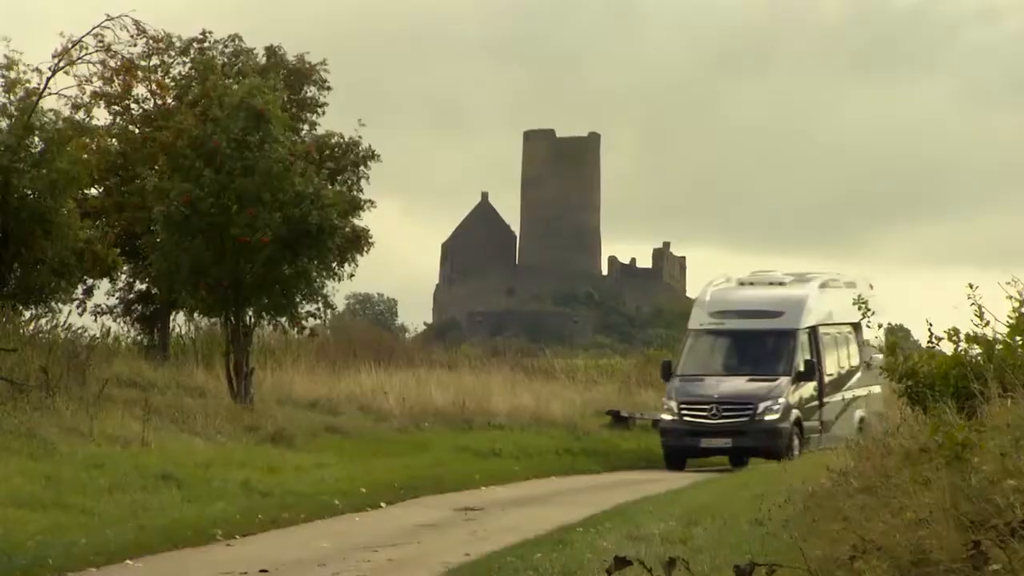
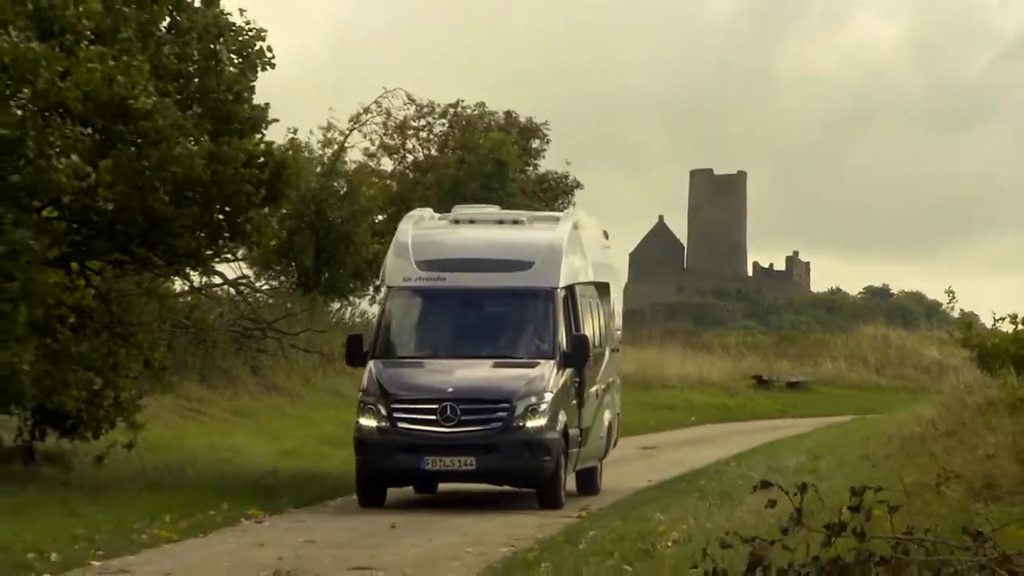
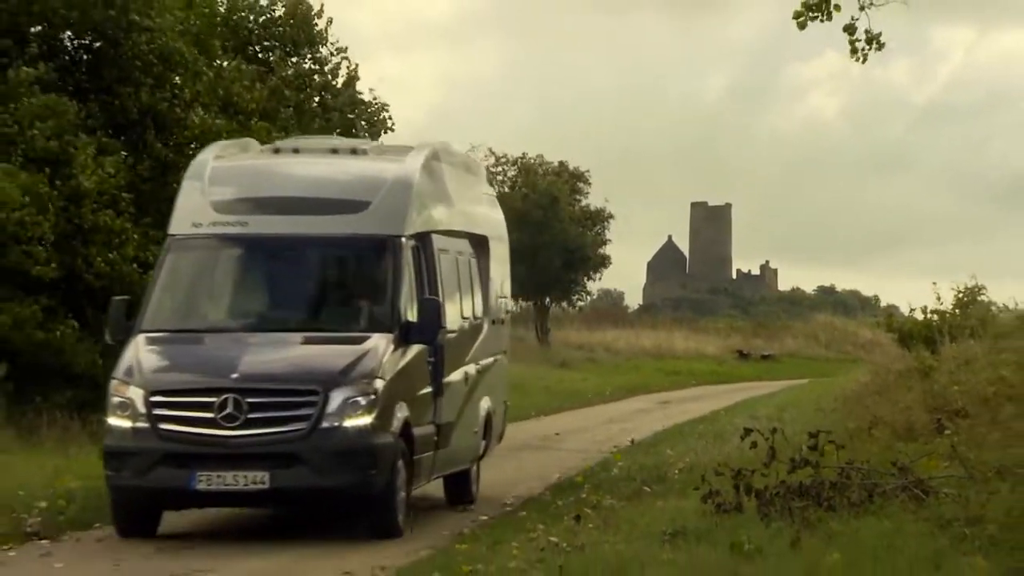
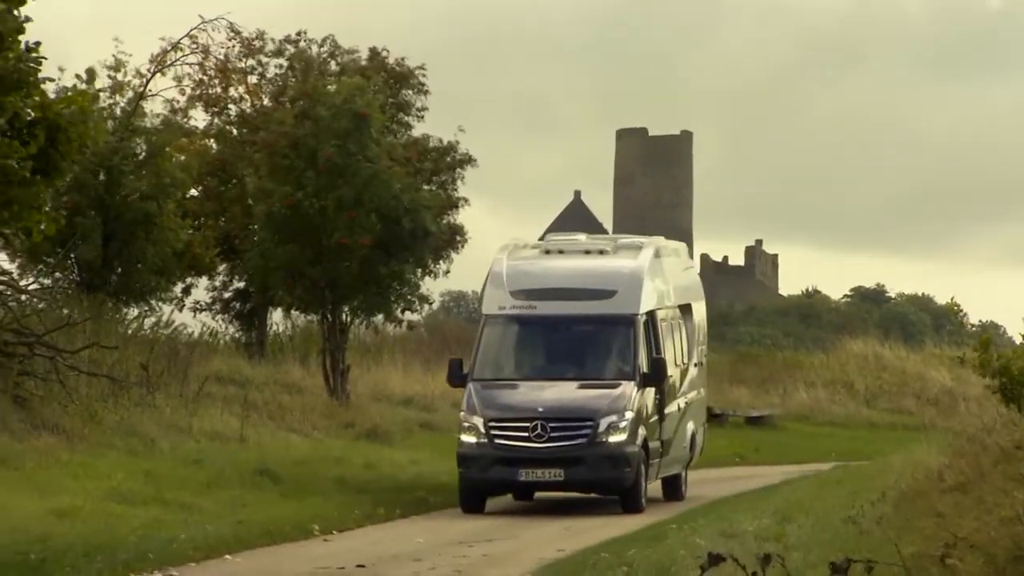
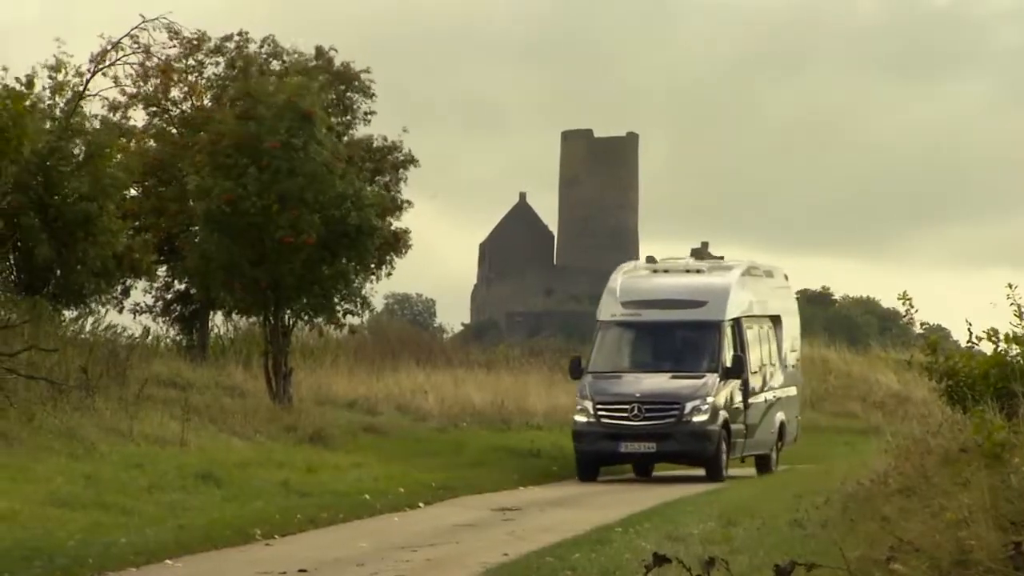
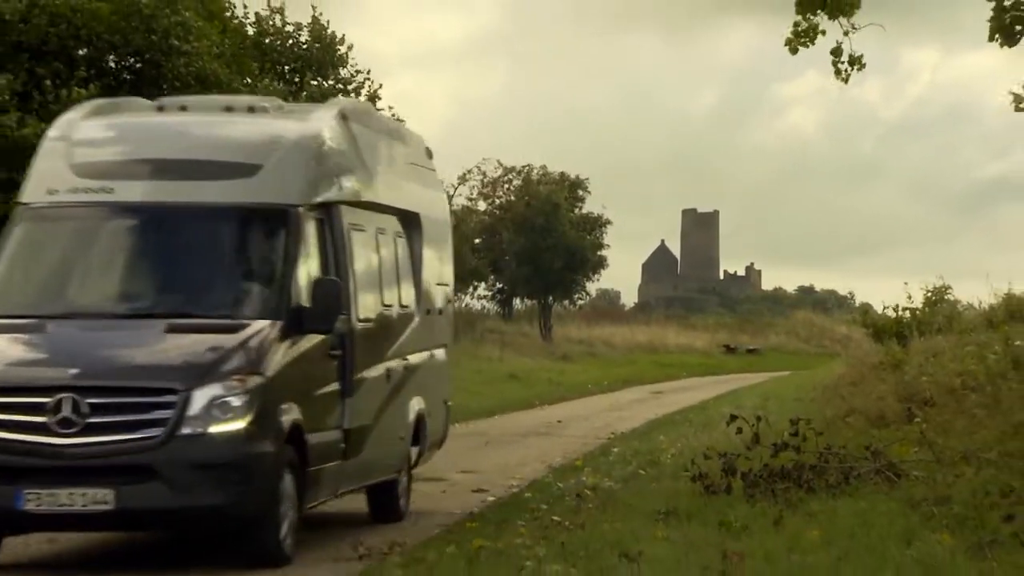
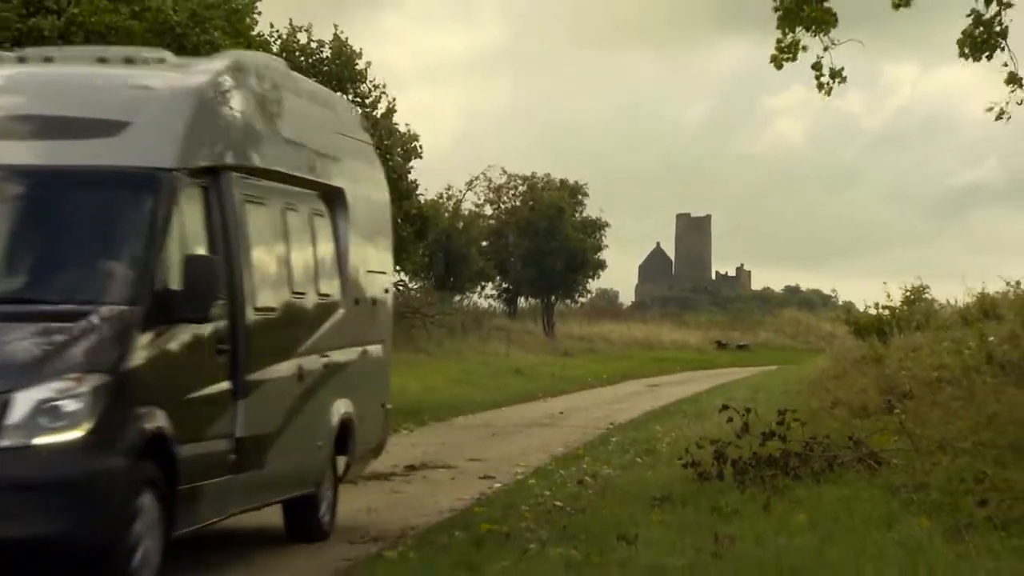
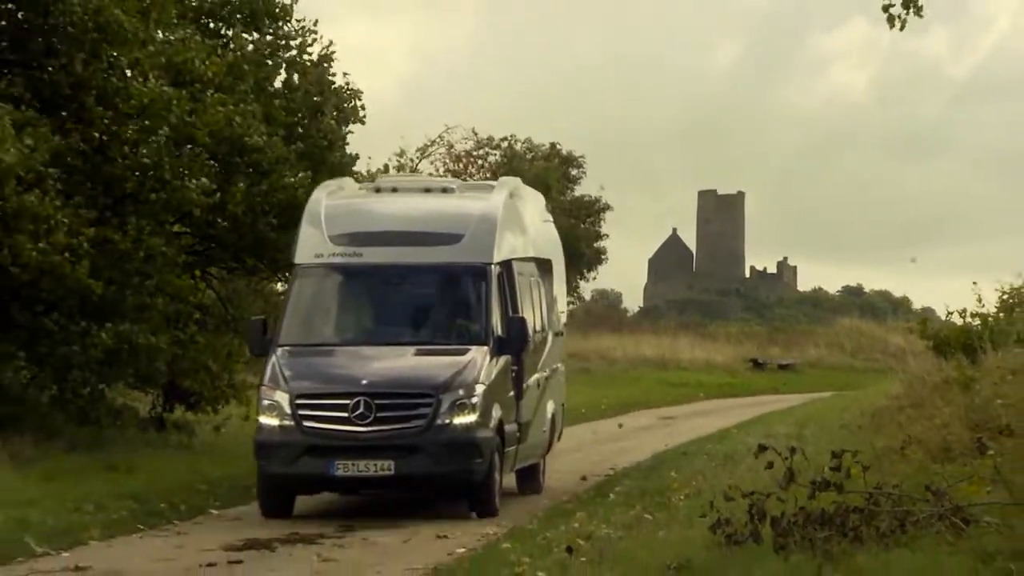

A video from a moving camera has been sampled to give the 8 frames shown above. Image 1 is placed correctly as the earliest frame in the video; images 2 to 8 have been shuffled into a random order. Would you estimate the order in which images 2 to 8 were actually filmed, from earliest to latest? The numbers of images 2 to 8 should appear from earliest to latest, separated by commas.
5, 4, 2, 8, 3, 6, 7
